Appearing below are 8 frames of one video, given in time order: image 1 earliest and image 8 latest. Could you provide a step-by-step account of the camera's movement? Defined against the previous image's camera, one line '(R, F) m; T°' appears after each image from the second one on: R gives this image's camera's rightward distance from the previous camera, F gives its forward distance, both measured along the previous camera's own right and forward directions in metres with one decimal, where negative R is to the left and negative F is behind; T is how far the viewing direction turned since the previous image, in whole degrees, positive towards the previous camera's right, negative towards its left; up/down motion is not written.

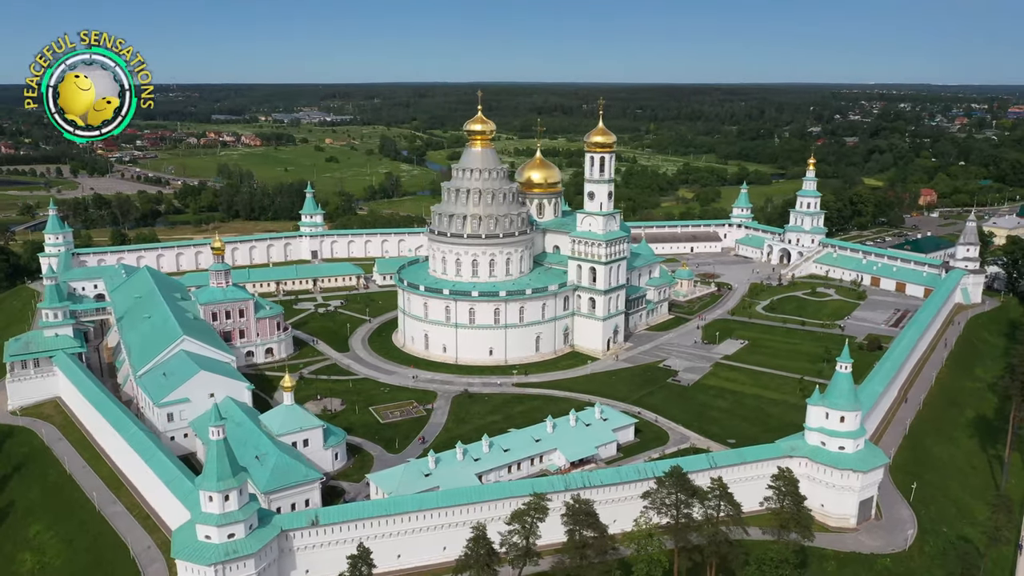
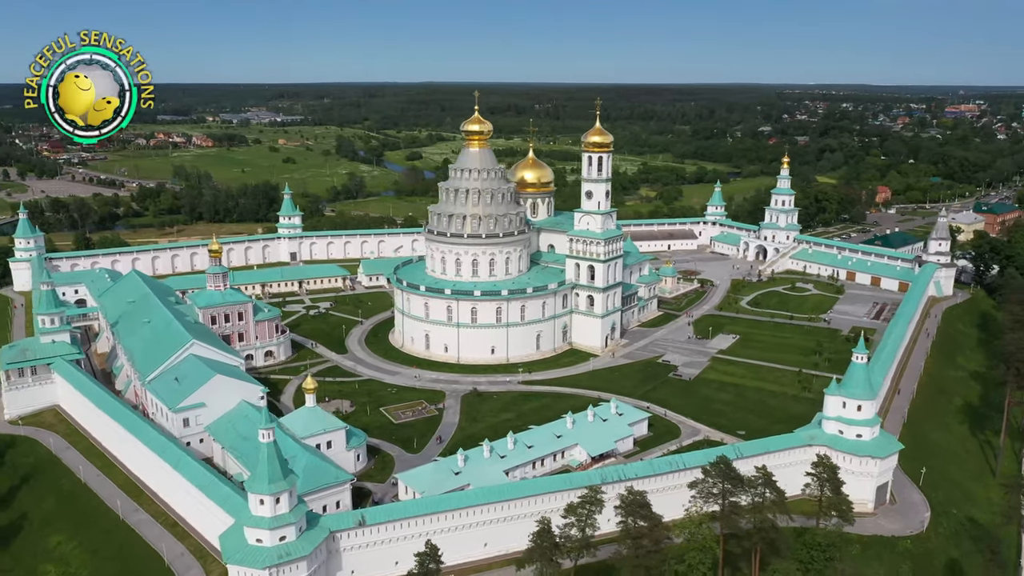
(-2.8, -0.2) m; +3°
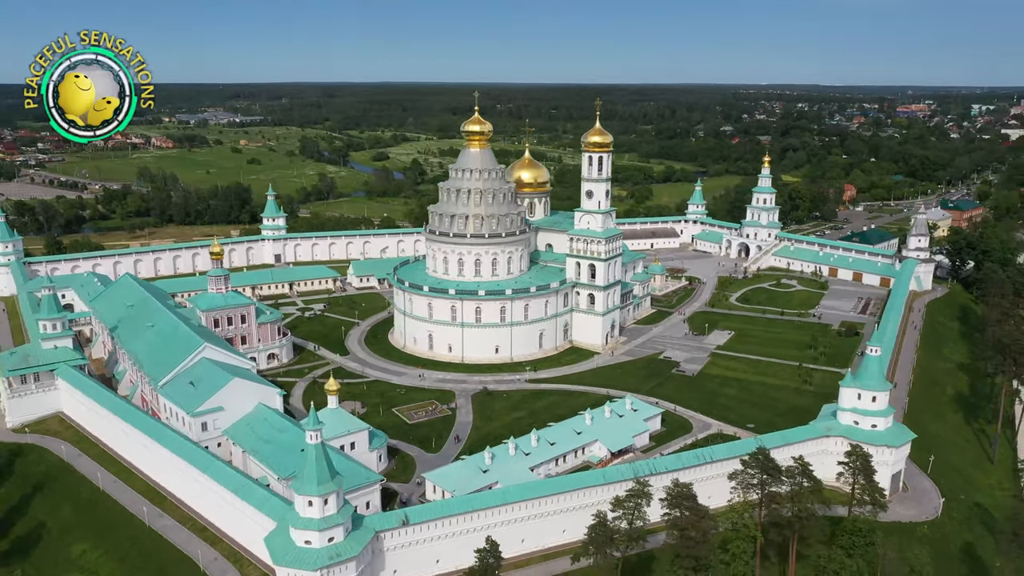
(-2.4, -0.2) m; +3°
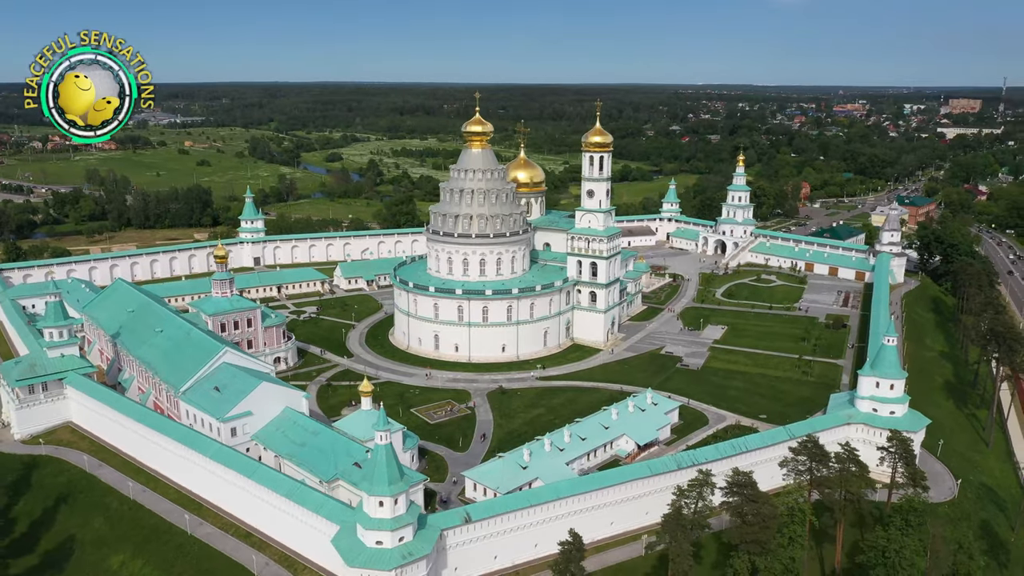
(-3.5, -0.3) m; +4°
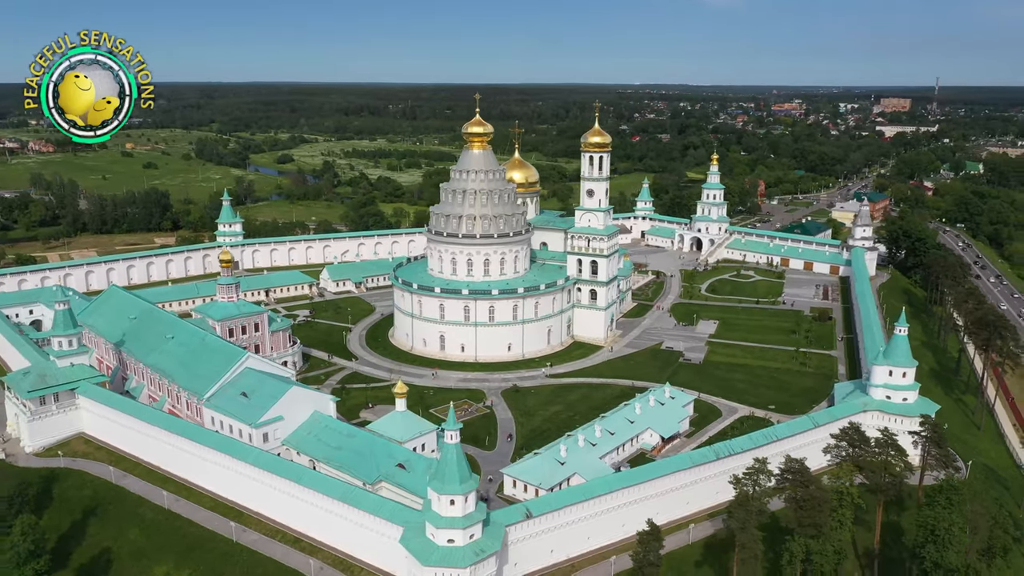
(-3.5, -0.3) m; +4°
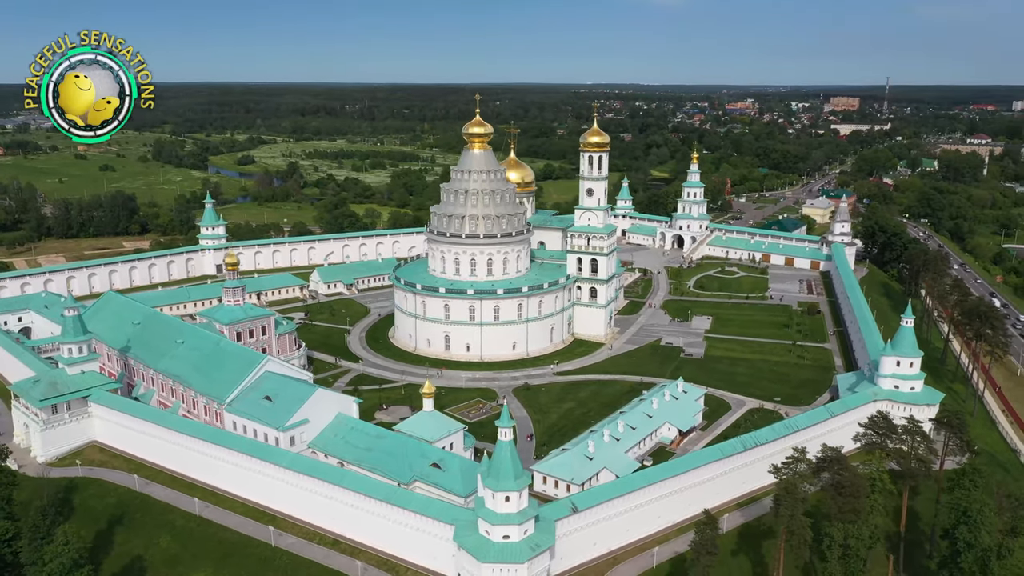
(-2.7, -0.3) m; +3°
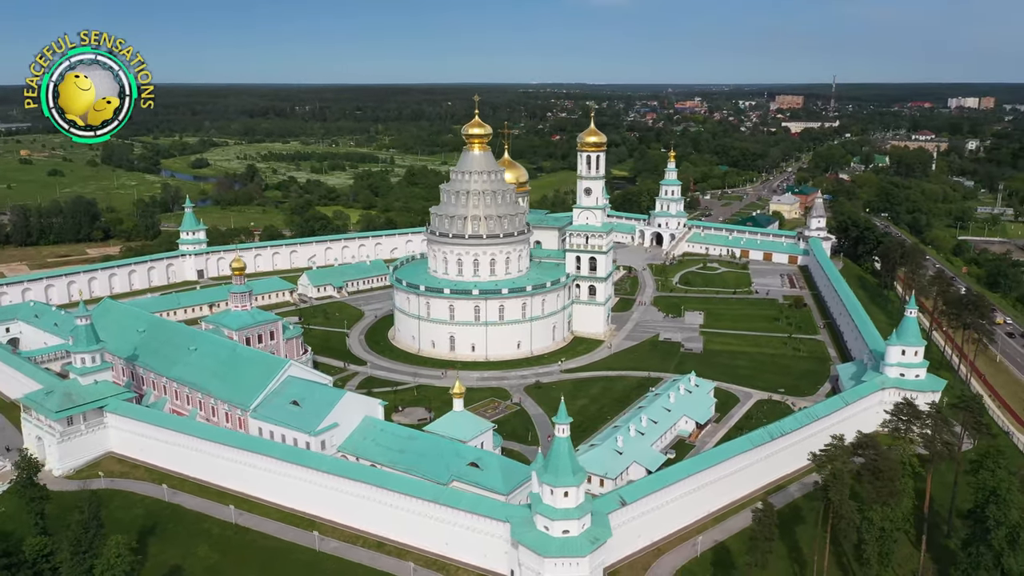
(-3.0, -0.3) m; +3°
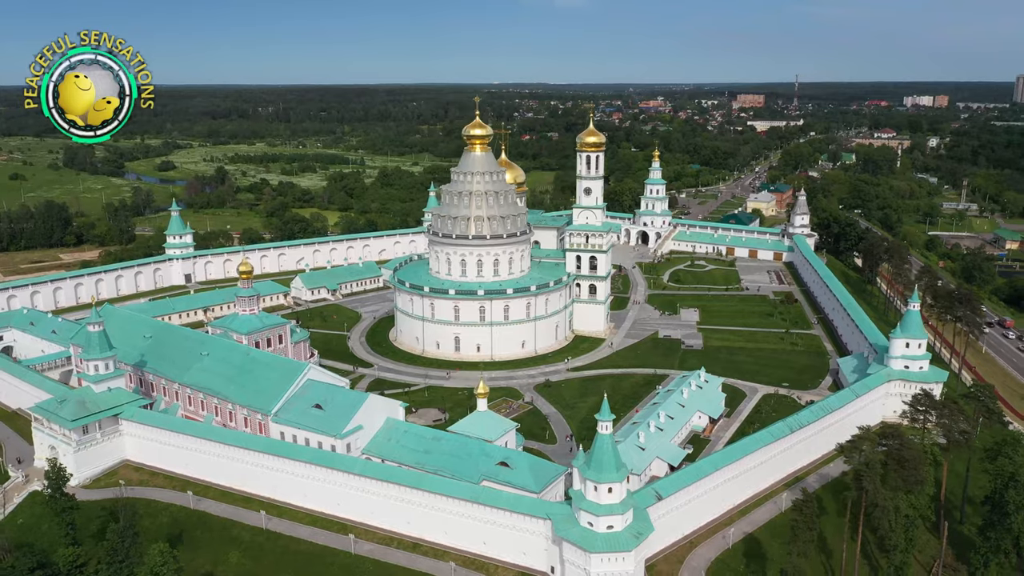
(-2.3, -0.2) m; +2°
